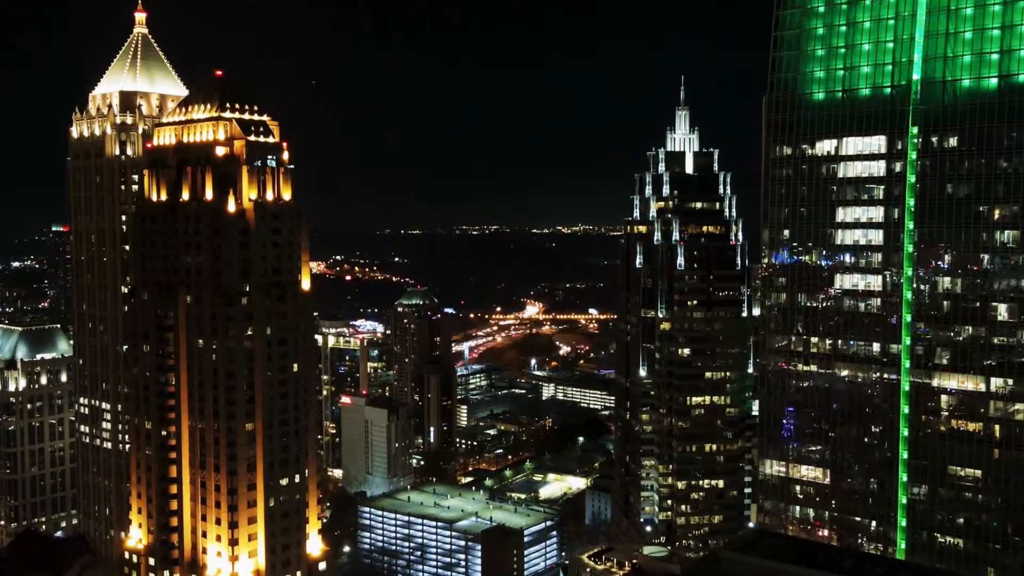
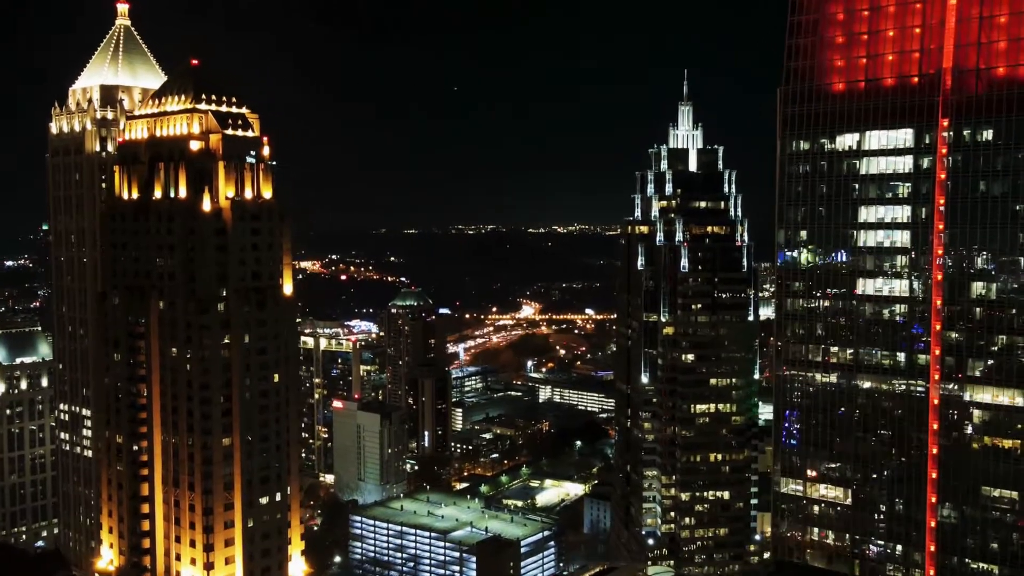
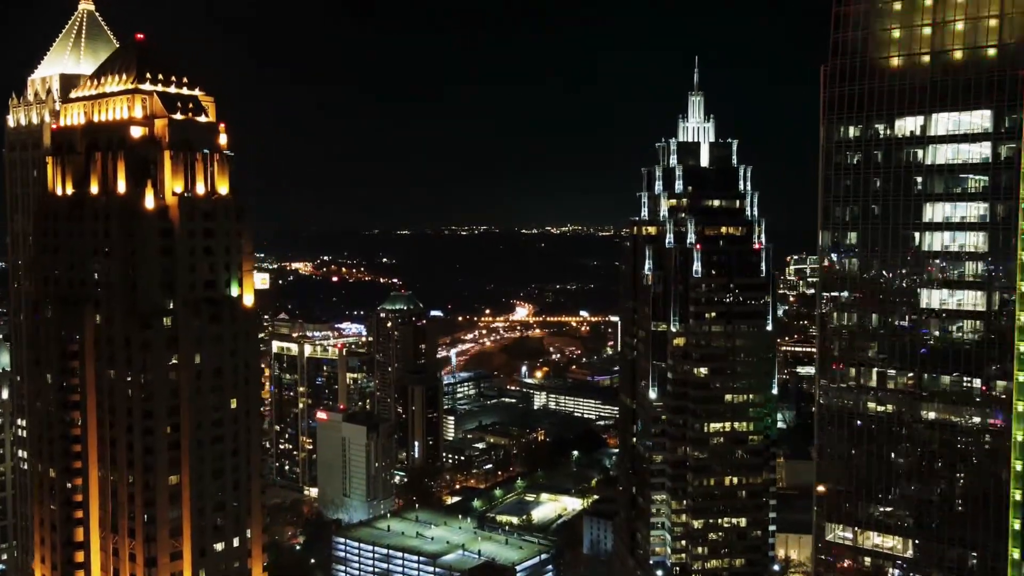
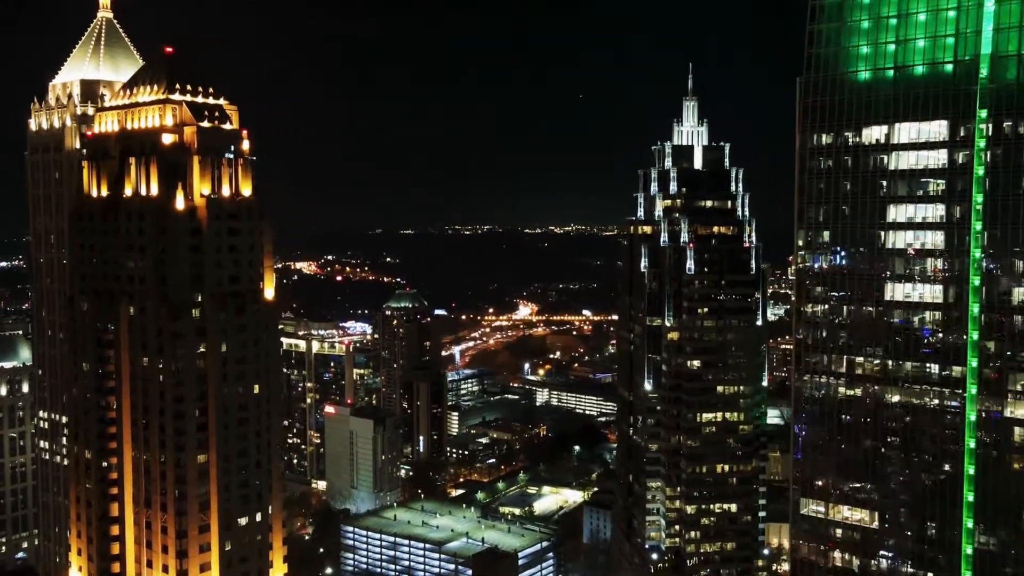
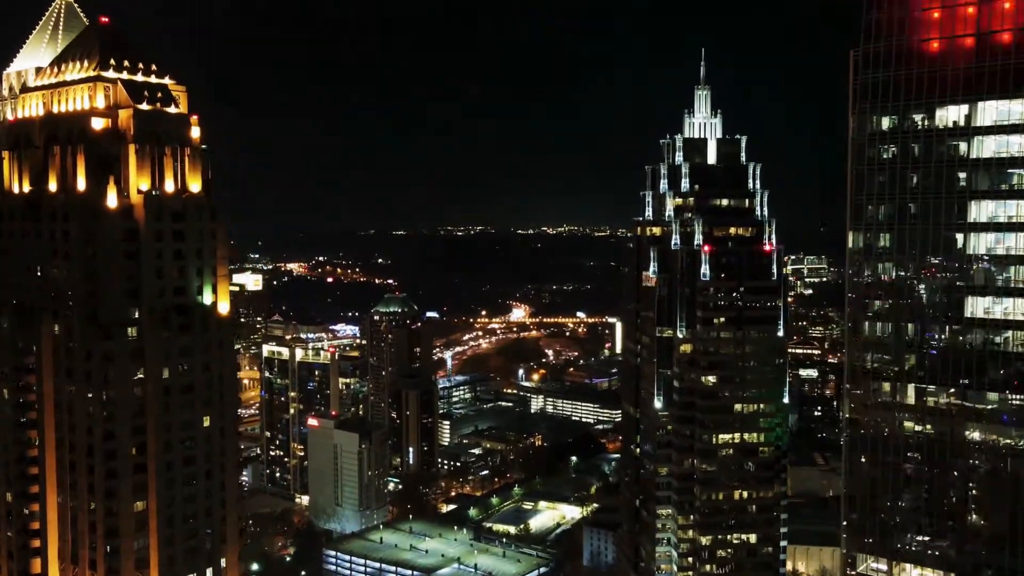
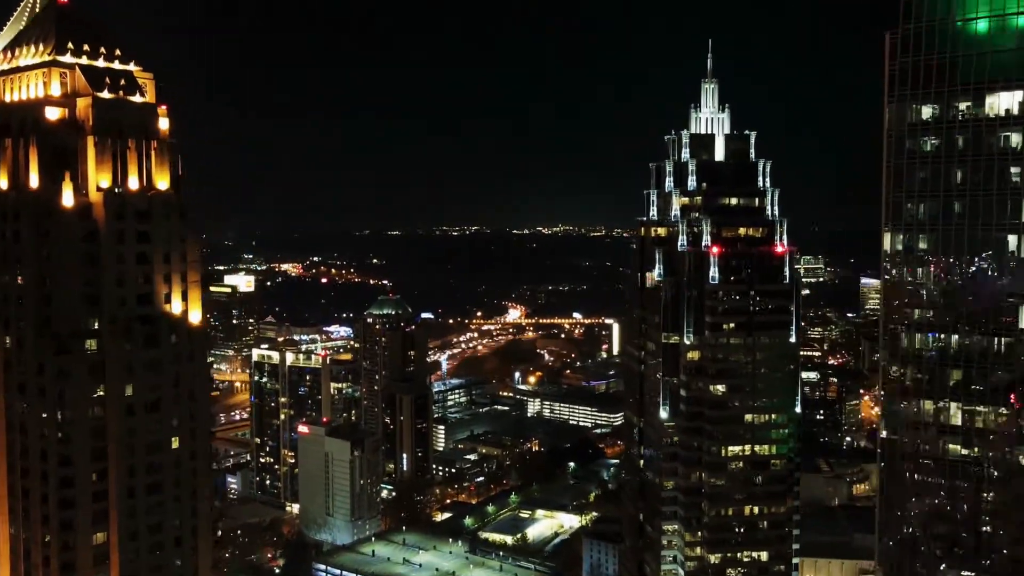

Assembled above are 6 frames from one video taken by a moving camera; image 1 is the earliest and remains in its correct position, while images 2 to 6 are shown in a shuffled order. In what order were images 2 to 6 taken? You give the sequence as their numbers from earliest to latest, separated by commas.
2, 4, 3, 5, 6
